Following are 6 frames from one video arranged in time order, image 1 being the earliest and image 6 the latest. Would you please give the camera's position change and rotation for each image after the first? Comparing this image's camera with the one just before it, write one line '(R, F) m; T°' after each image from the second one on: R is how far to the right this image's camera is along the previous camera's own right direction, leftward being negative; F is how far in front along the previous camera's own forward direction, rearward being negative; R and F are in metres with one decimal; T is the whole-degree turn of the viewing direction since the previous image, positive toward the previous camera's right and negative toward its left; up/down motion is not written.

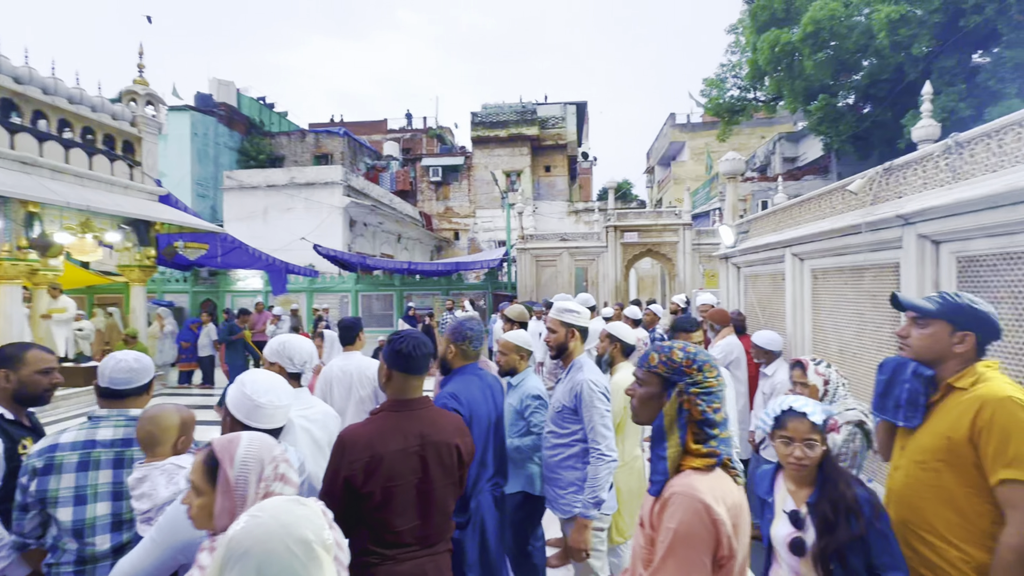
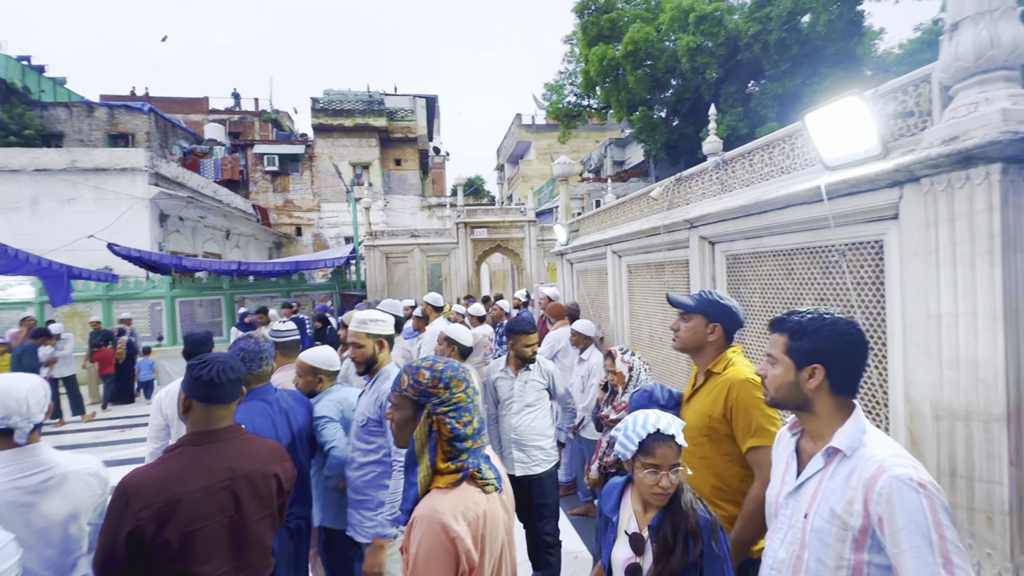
(+0.2, 0.0) m; +17°
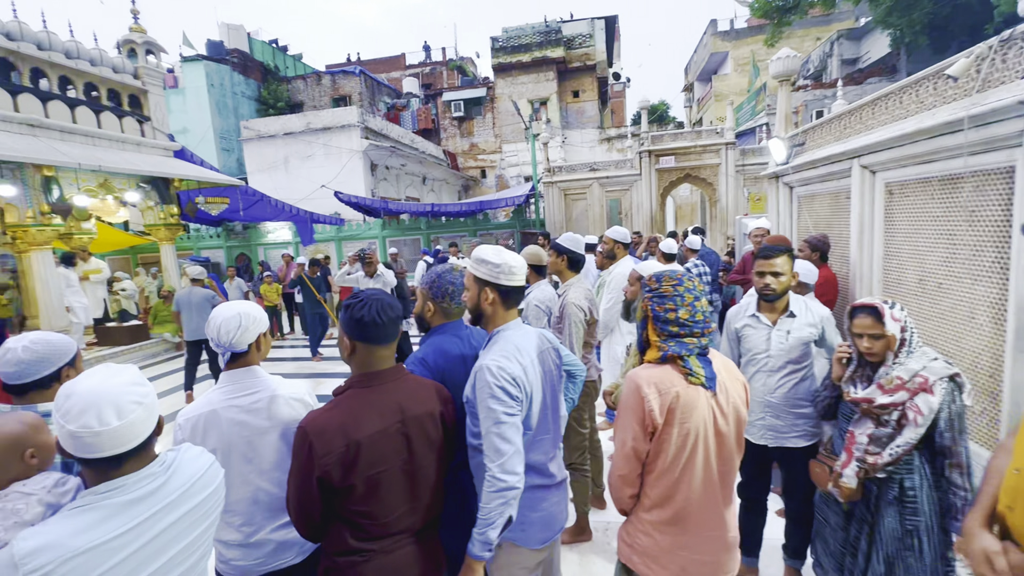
(-0.2, +0.5) m; -21°
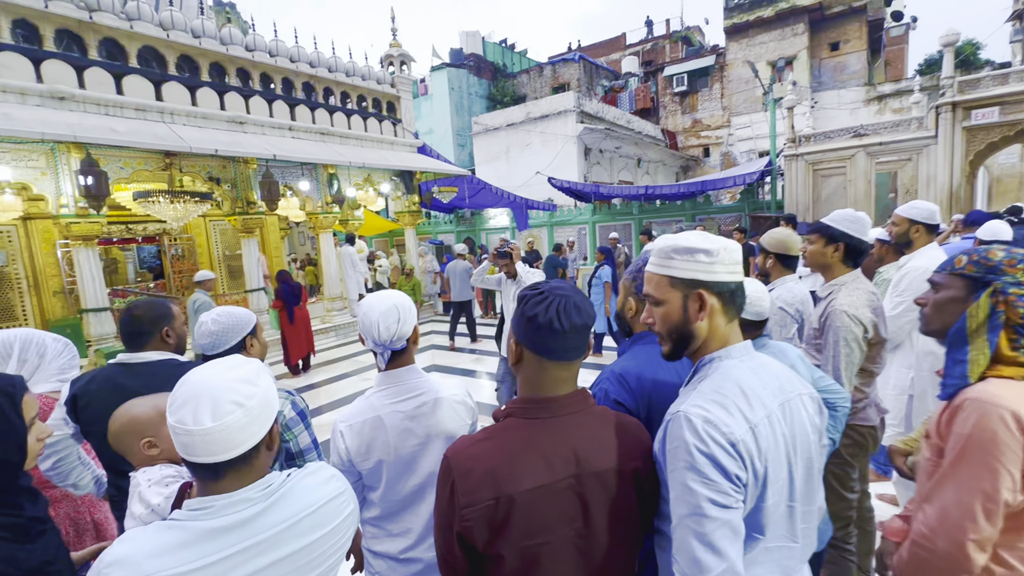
(-0.1, +0.6) m; -25°
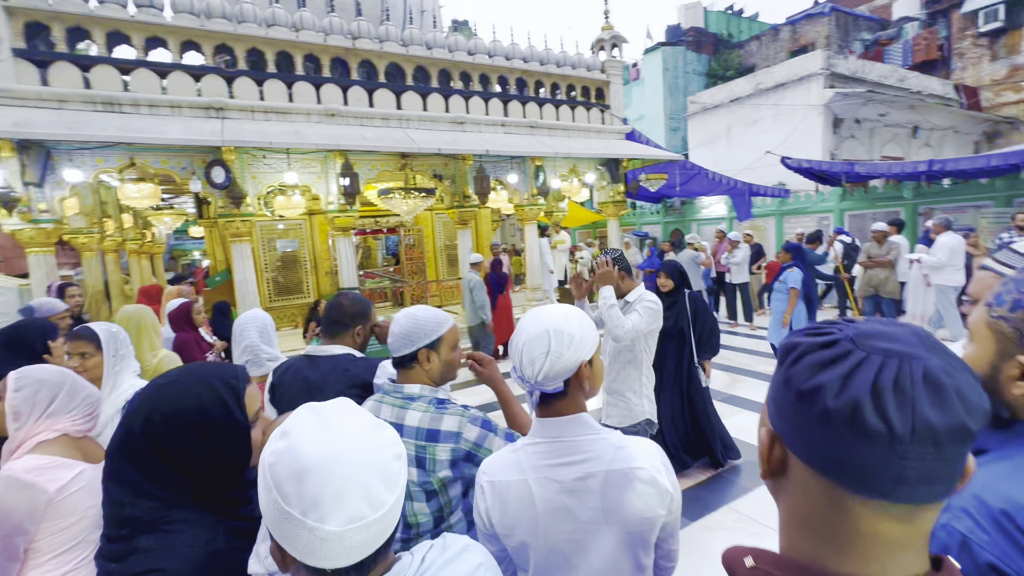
(-0.1, +0.5) m; -24°
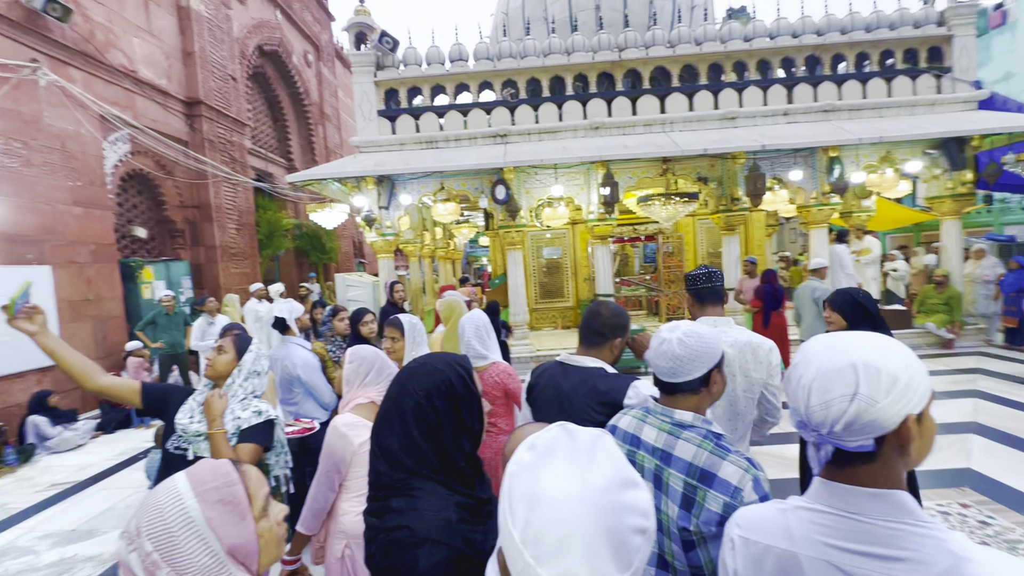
(0.0, +0.2) m; -30°
